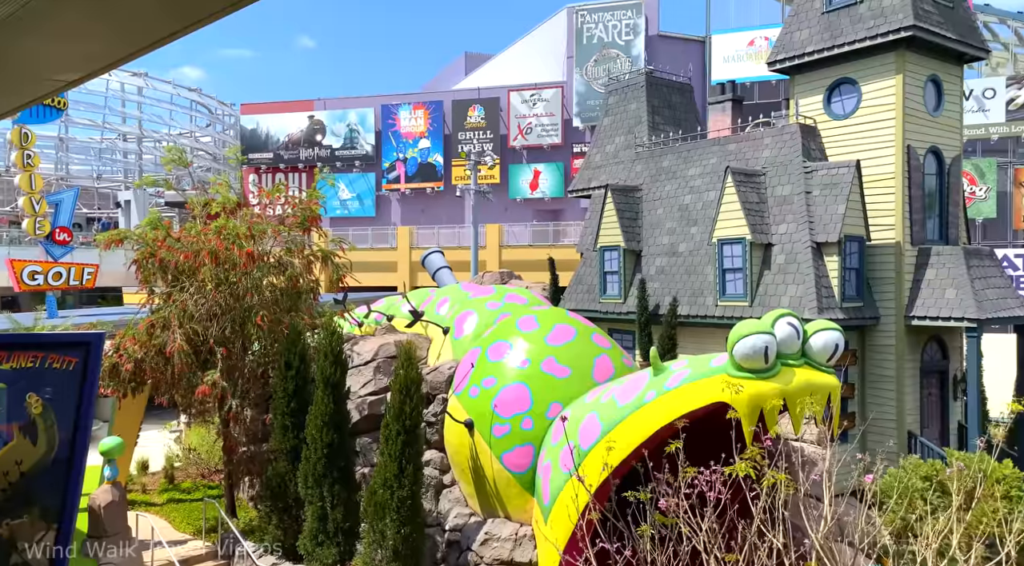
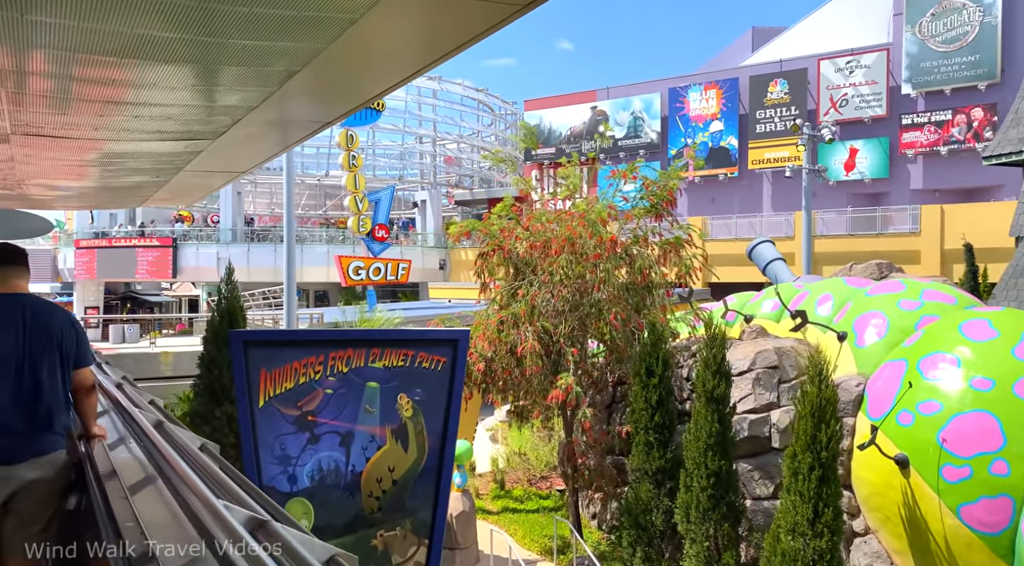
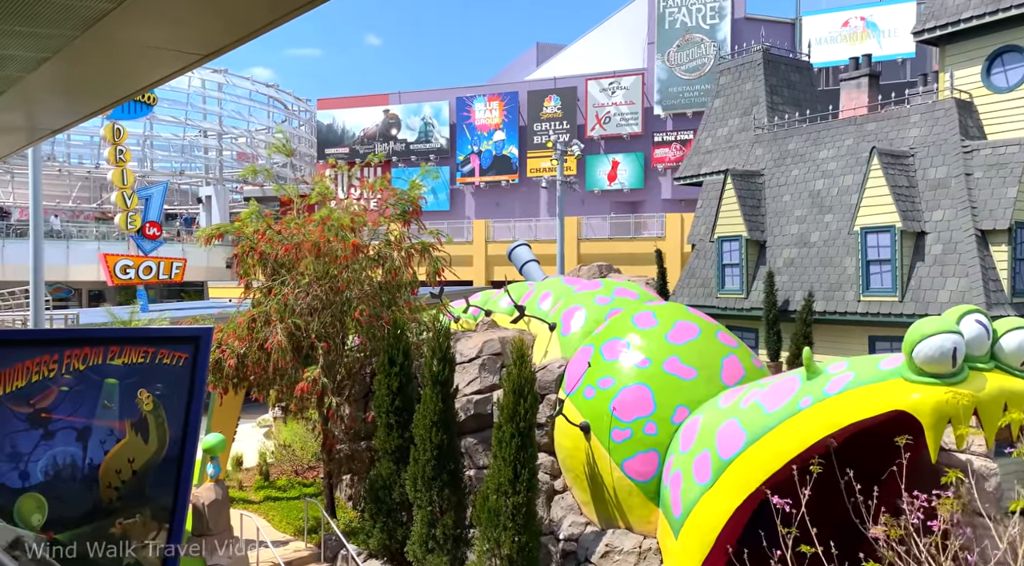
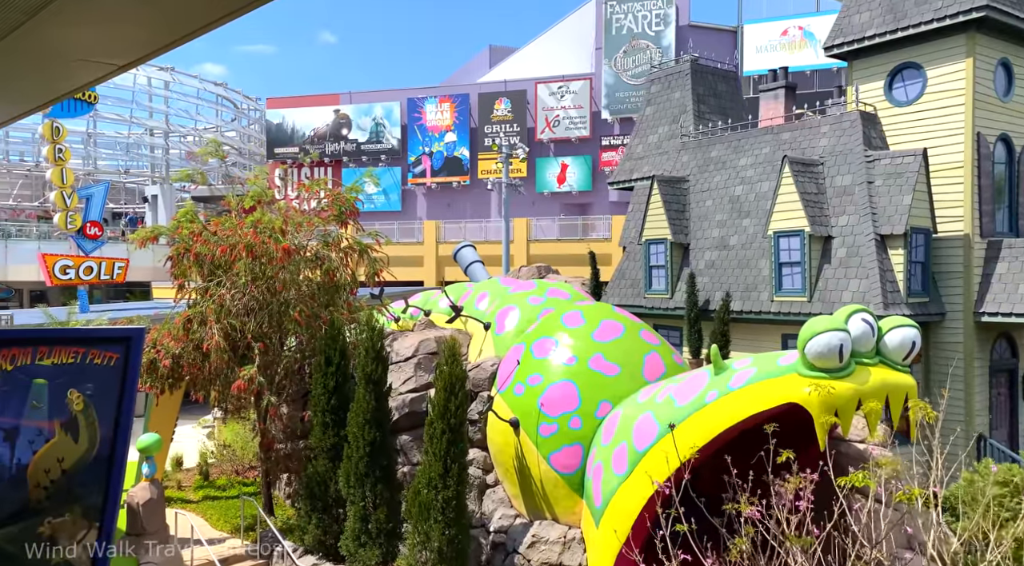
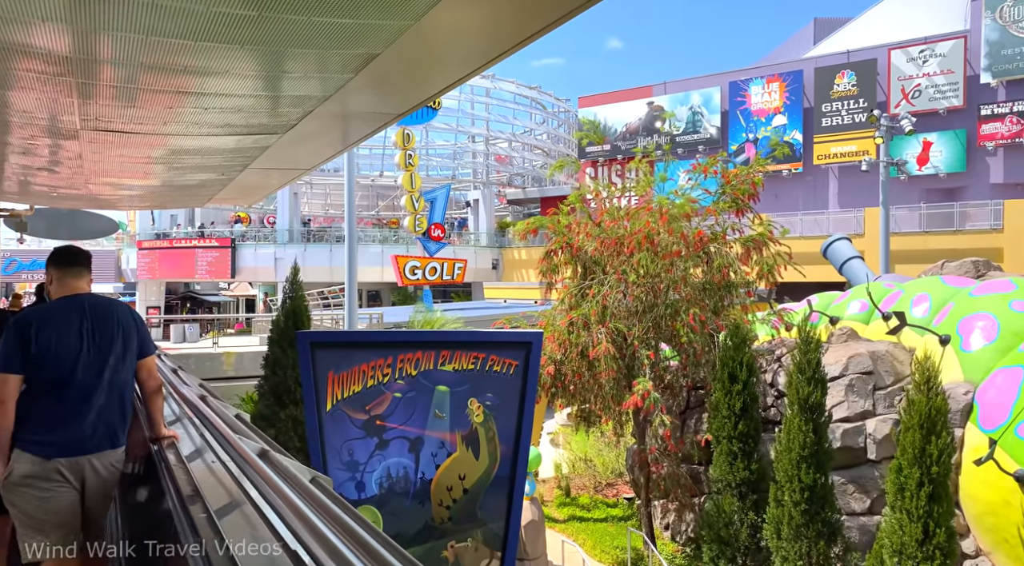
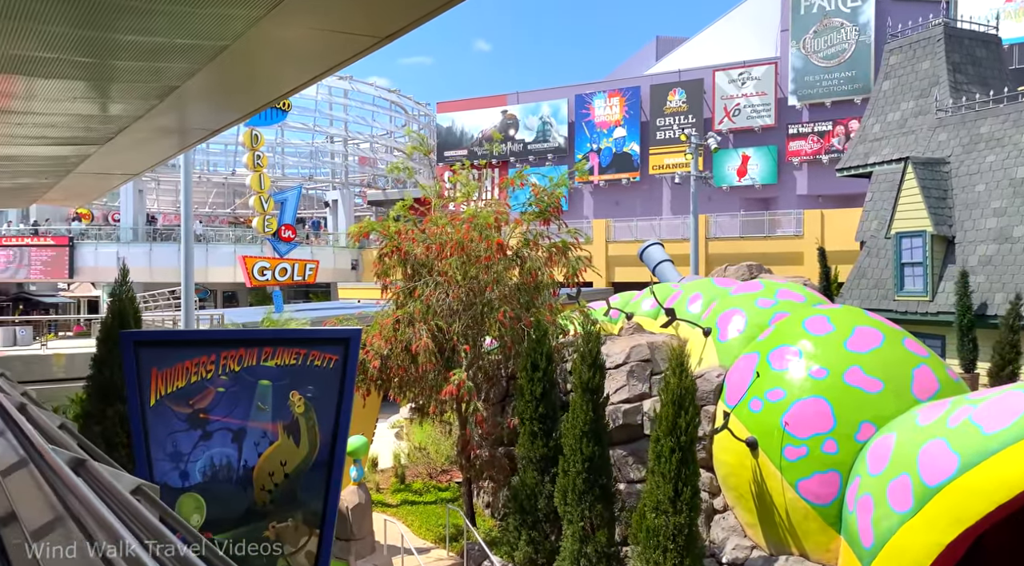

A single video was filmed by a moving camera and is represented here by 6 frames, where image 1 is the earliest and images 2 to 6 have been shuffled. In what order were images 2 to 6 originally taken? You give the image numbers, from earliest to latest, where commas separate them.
4, 3, 6, 2, 5
